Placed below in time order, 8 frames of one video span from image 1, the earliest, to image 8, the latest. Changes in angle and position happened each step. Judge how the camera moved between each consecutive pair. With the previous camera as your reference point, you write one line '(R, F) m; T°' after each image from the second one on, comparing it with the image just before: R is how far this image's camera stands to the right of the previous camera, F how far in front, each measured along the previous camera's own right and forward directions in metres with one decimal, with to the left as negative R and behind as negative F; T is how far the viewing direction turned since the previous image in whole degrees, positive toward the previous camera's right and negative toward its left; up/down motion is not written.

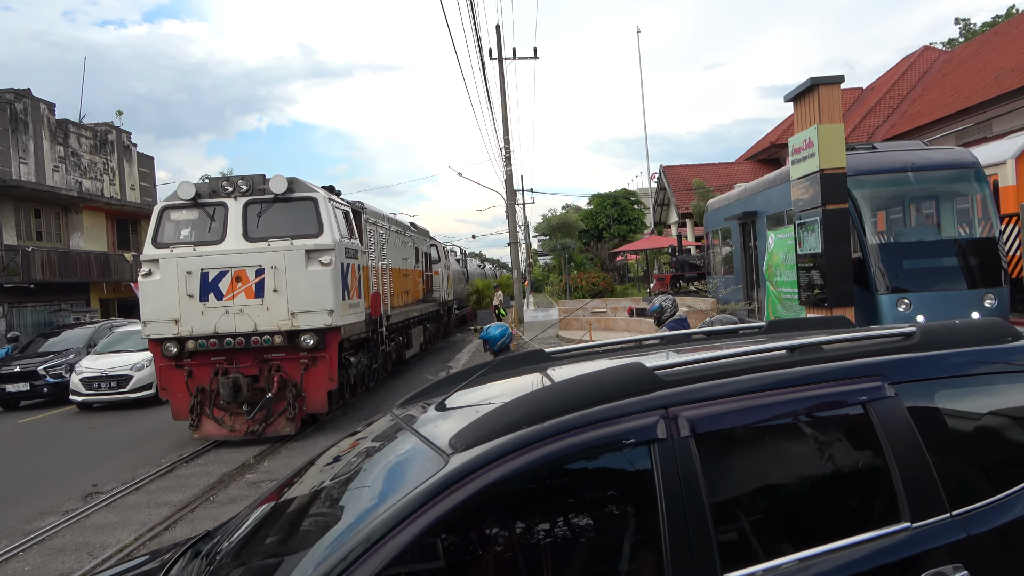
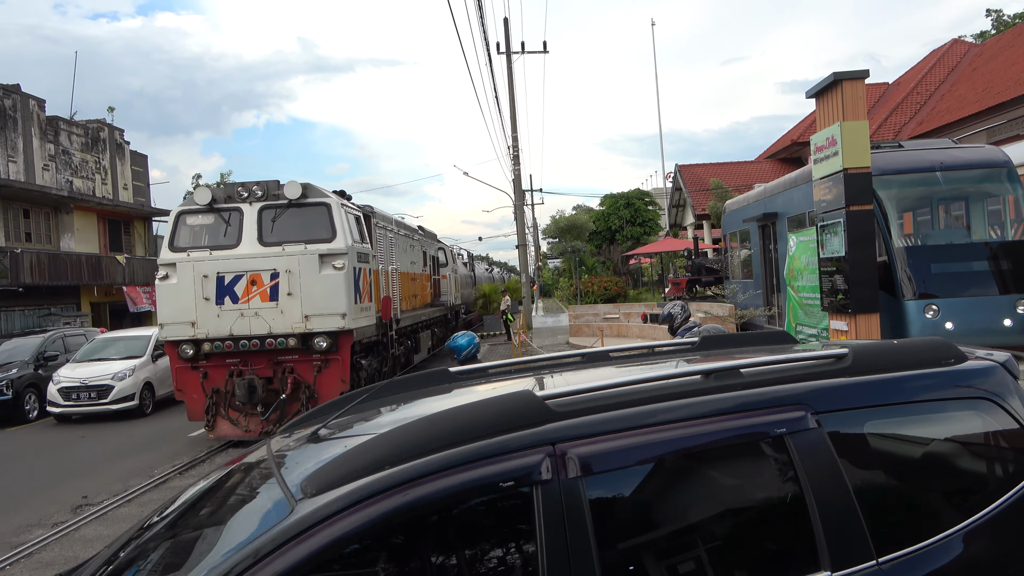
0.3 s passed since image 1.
(0.0, +0.3) m; -1°
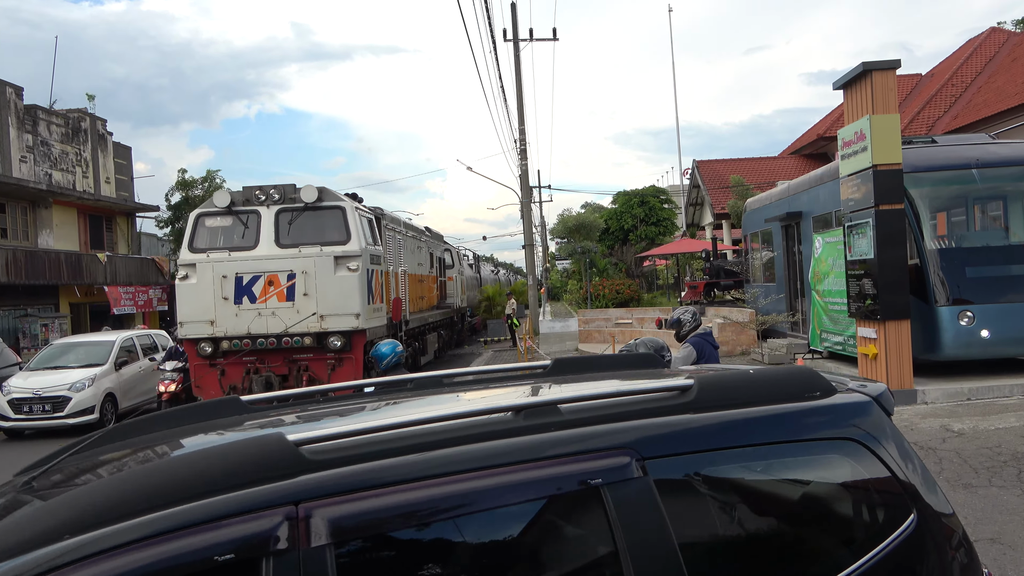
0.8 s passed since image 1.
(0.0, +0.4) m; -1°
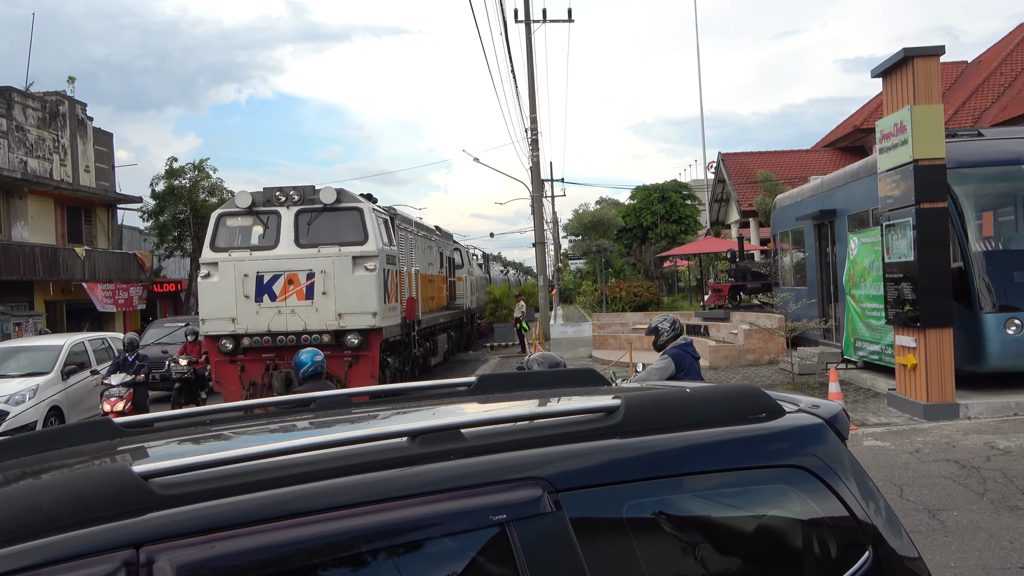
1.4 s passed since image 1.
(0.0, +0.5) m; -1°
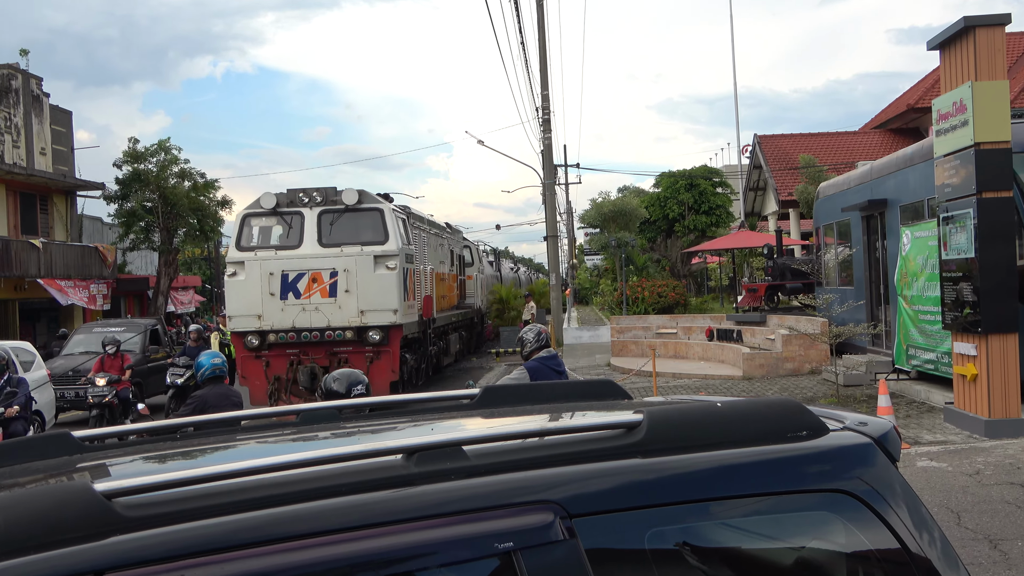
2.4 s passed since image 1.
(0.0, +0.7) m; -1°
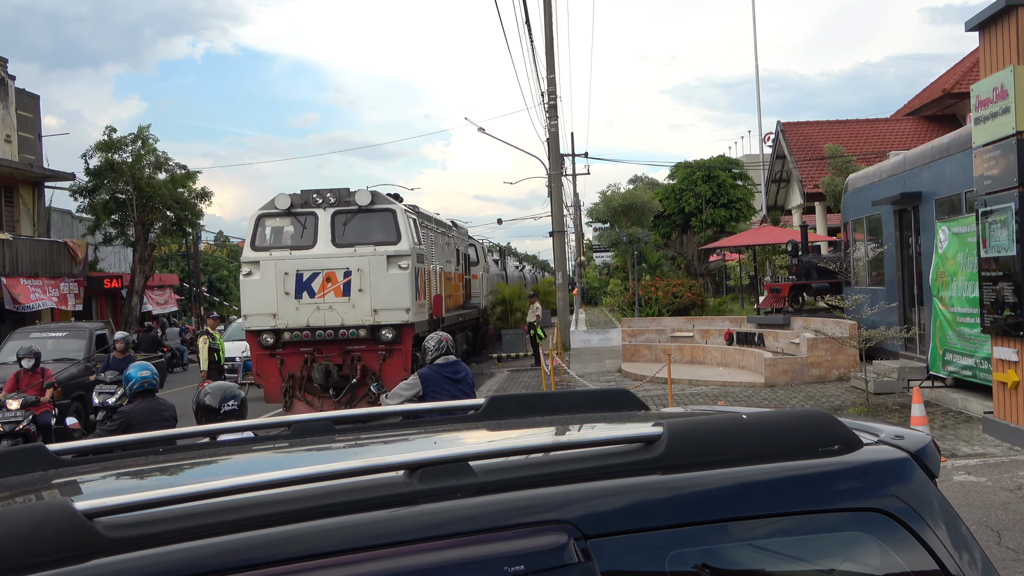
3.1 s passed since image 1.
(0.0, +0.4) m; 0°
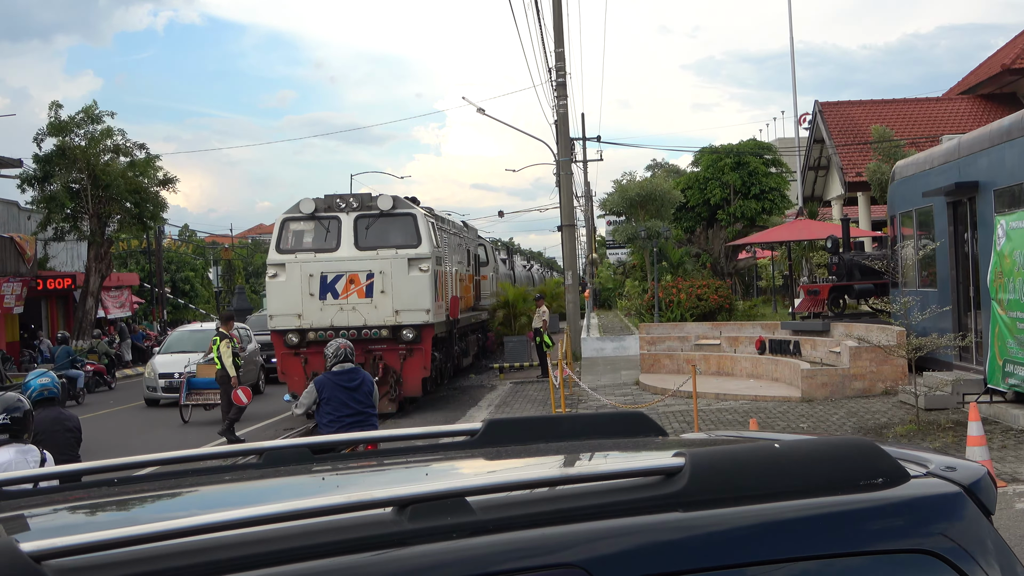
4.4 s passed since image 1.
(0.0, +0.6) m; 0°
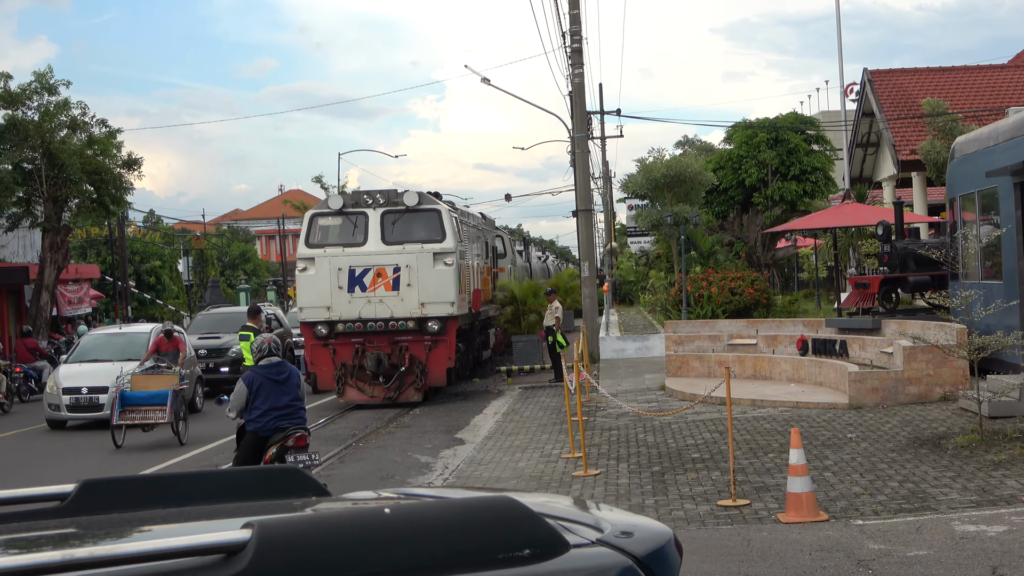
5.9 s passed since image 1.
(0.0, +0.5) m; 0°
